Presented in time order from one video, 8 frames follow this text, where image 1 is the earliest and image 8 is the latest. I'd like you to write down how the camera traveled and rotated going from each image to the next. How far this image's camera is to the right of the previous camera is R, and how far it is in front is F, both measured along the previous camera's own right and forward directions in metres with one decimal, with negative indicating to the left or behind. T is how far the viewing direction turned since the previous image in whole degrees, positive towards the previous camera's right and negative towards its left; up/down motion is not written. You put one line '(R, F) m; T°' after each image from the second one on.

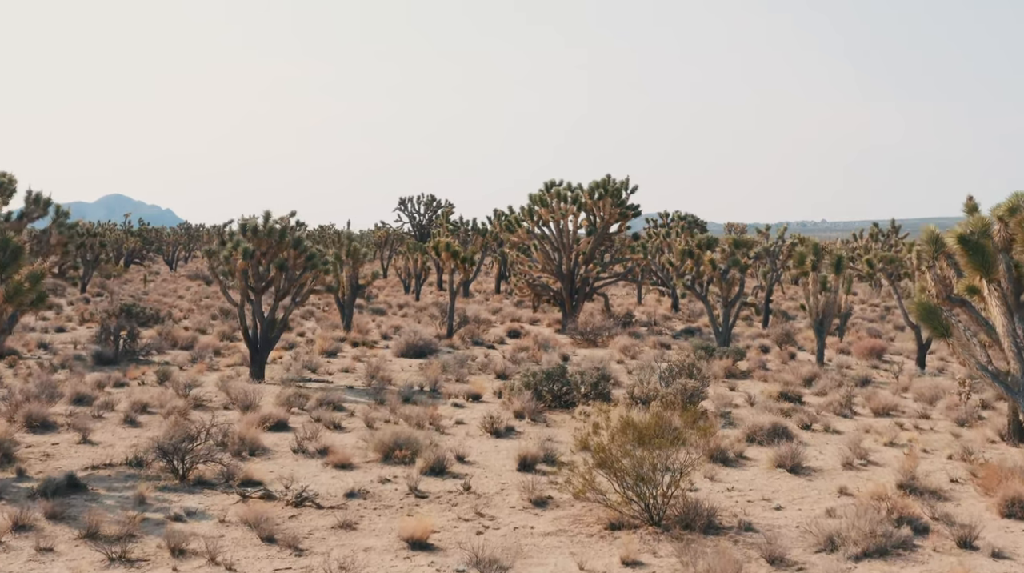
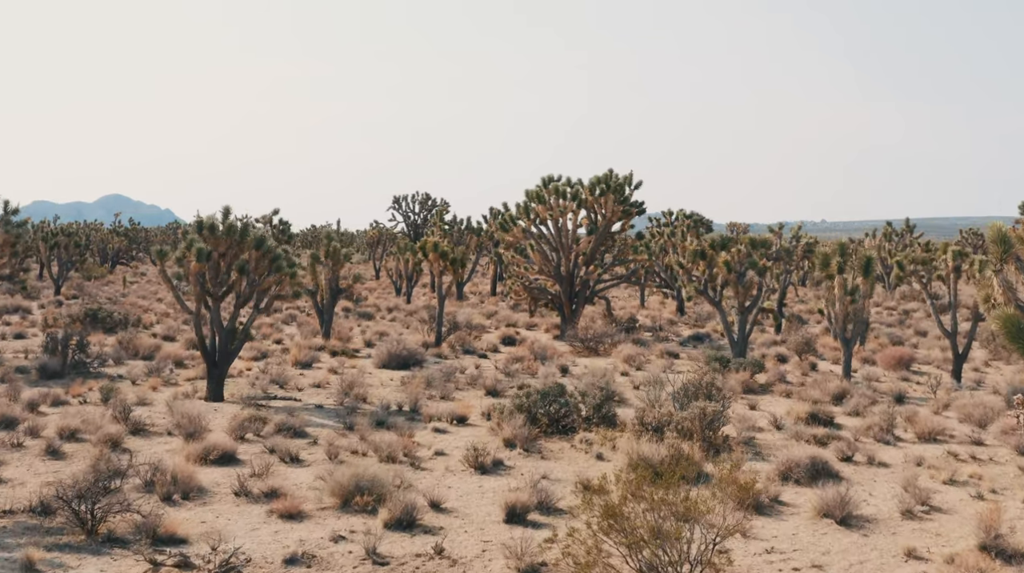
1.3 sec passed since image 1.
(+0.2, +3.1) m; 0°
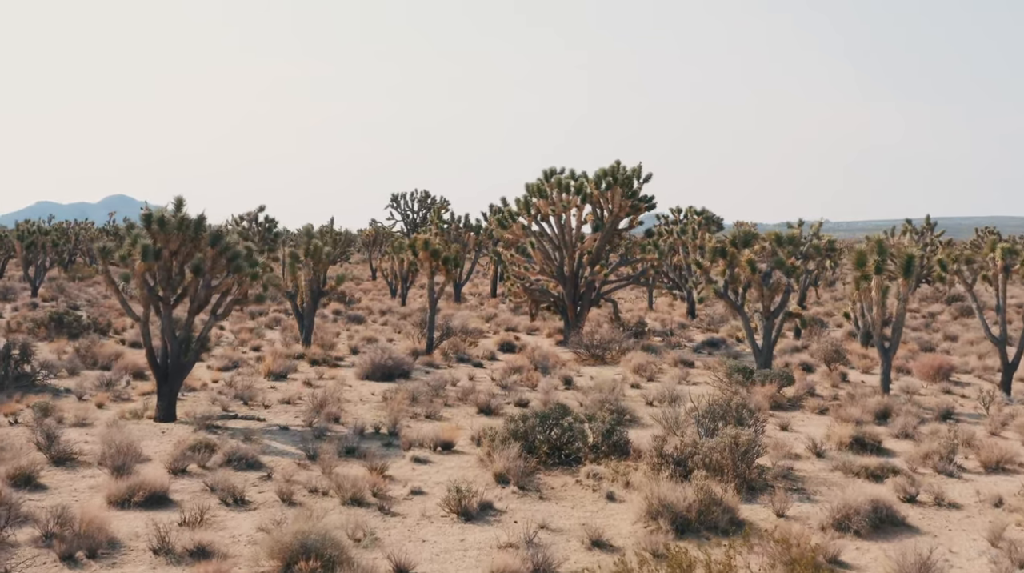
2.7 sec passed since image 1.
(+0.1, +3.0) m; 0°
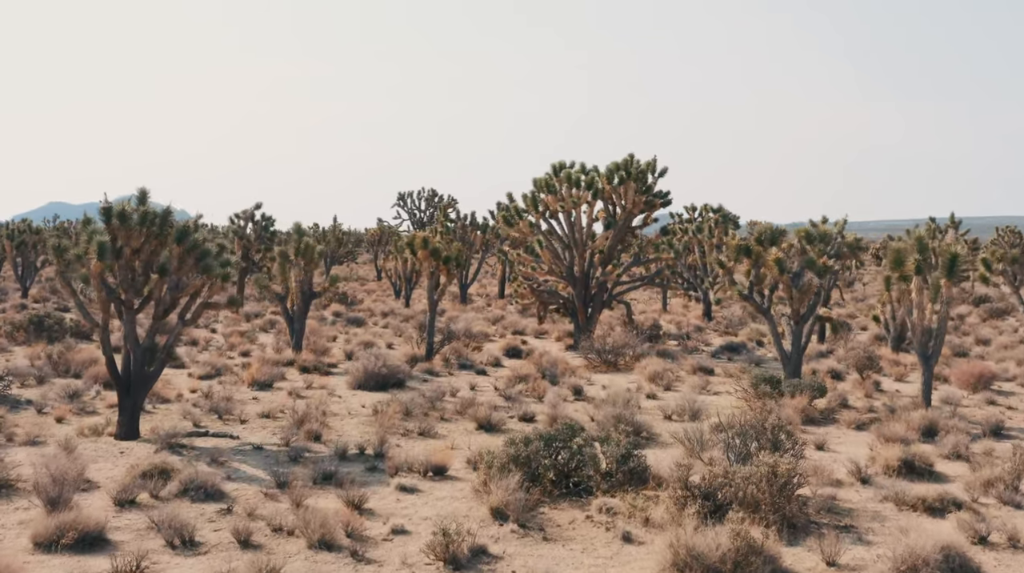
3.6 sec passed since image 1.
(+0.1, +2.2) m; -1°
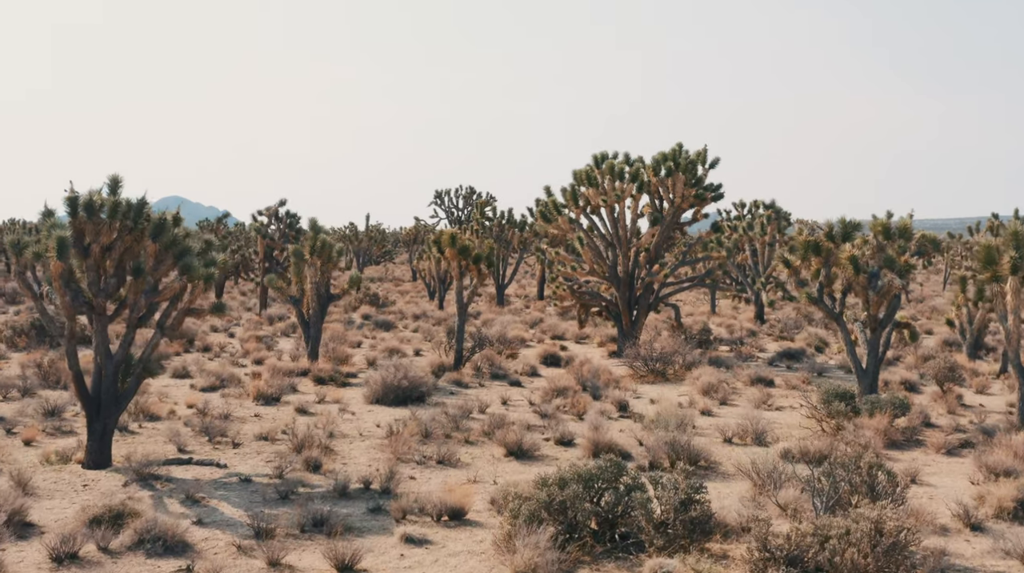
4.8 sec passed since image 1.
(+0.1, +2.7) m; -2°
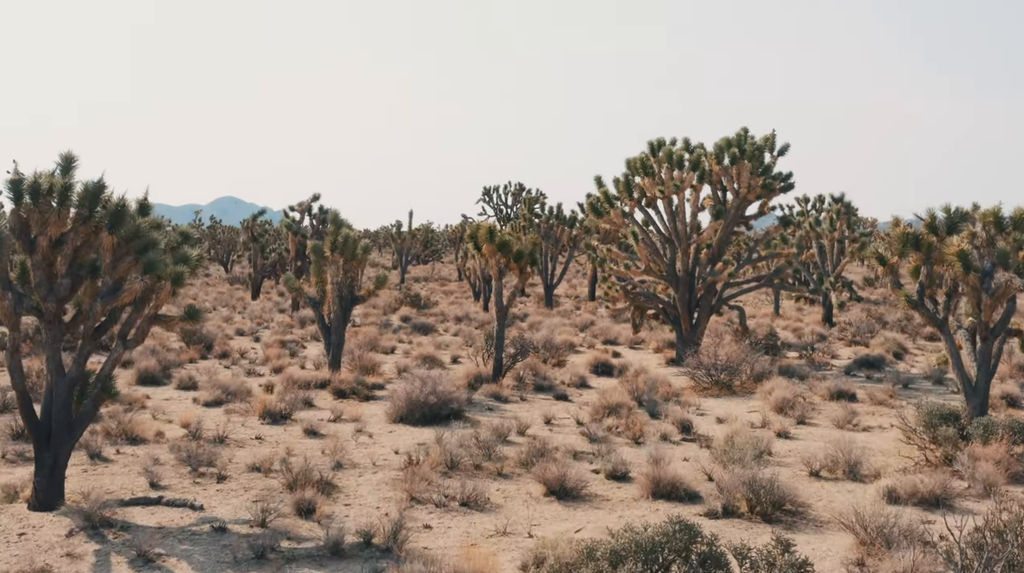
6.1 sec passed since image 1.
(+0.1, +2.9) m; -3°
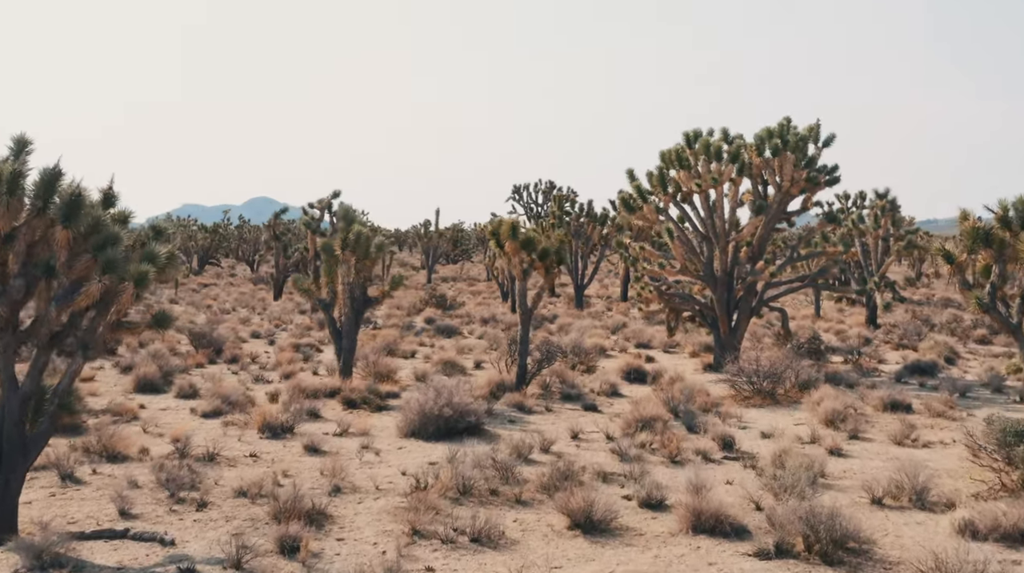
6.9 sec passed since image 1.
(+0.1, +1.7) m; -2°
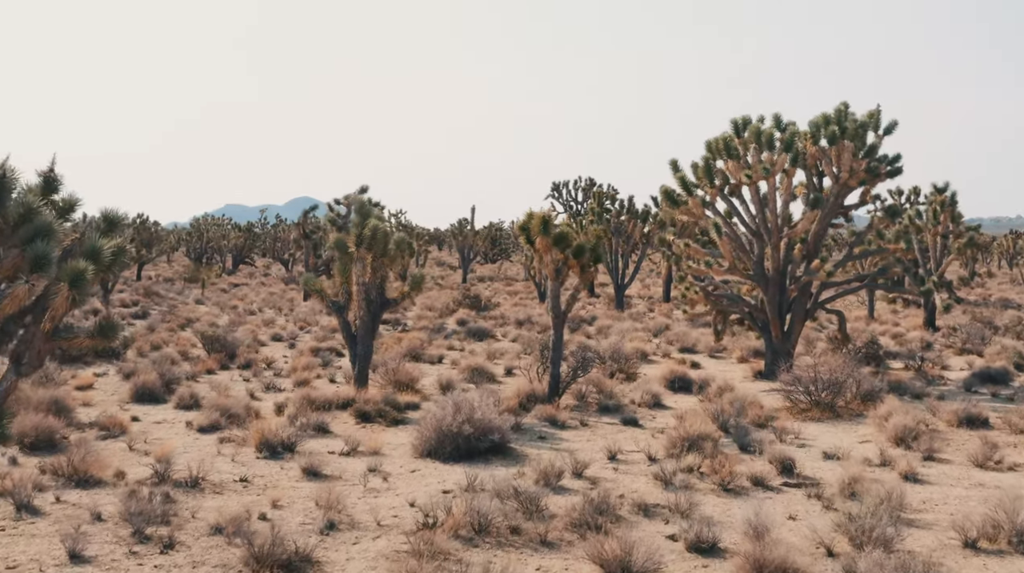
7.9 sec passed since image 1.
(+0.2, +2.0) m; -2°
